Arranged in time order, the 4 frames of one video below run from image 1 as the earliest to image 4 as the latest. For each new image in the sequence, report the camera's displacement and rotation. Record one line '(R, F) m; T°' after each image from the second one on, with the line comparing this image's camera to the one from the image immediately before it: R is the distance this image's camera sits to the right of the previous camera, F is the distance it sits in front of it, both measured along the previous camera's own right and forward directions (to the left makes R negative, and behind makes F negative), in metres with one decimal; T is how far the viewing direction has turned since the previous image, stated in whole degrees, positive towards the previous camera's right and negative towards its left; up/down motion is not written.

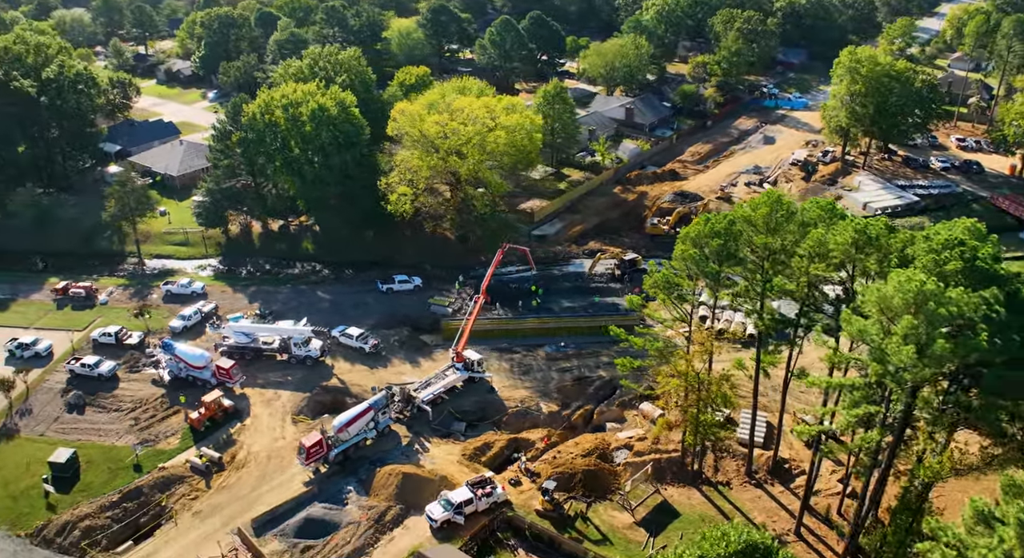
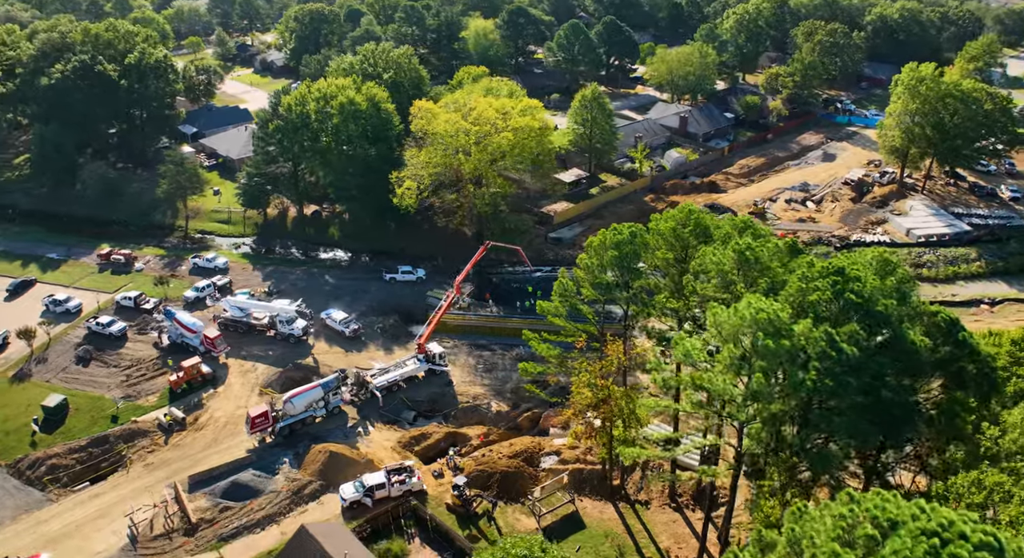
(+11.6, +0.2) m; -10°
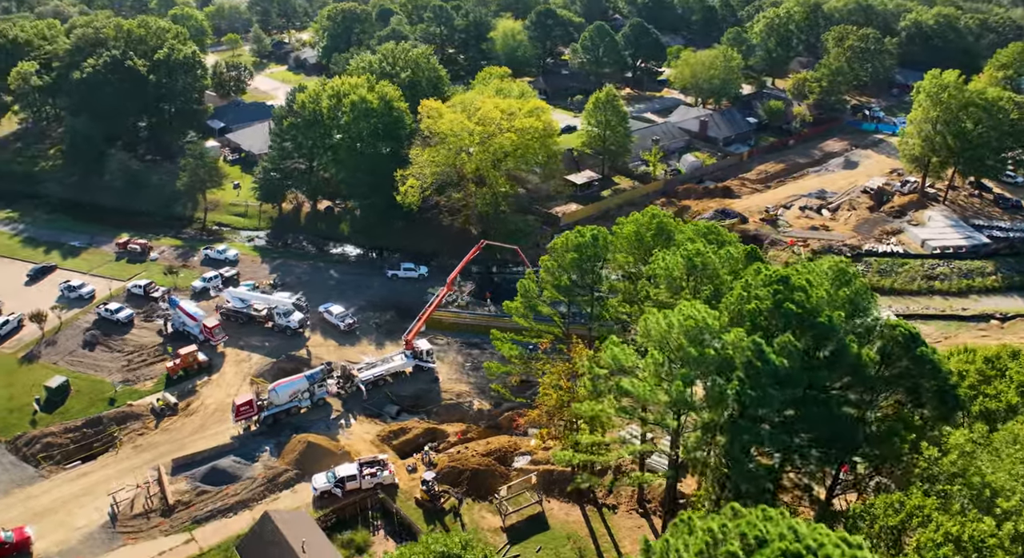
(+4.3, -0.1) m; -4°
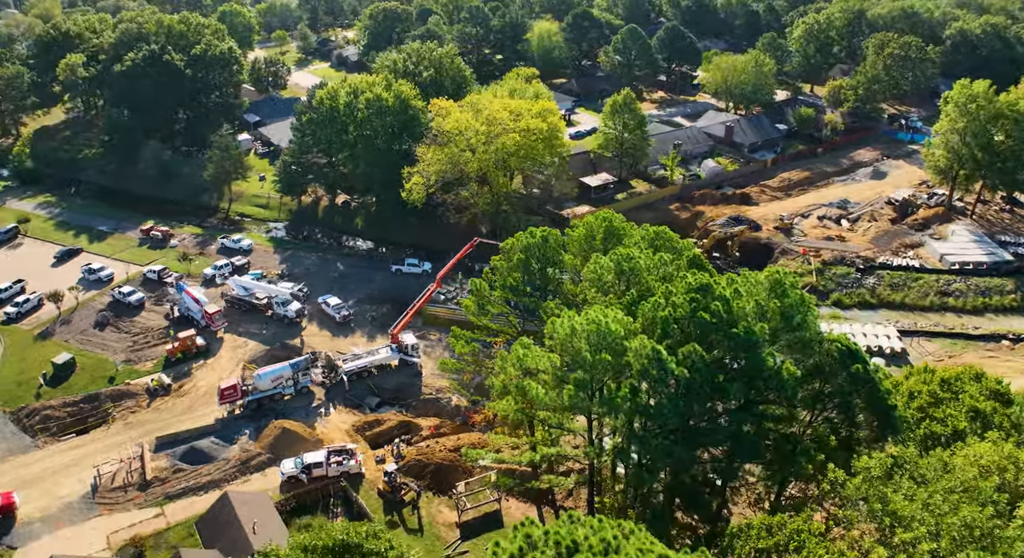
(+5.5, 0.0) m; -5°
